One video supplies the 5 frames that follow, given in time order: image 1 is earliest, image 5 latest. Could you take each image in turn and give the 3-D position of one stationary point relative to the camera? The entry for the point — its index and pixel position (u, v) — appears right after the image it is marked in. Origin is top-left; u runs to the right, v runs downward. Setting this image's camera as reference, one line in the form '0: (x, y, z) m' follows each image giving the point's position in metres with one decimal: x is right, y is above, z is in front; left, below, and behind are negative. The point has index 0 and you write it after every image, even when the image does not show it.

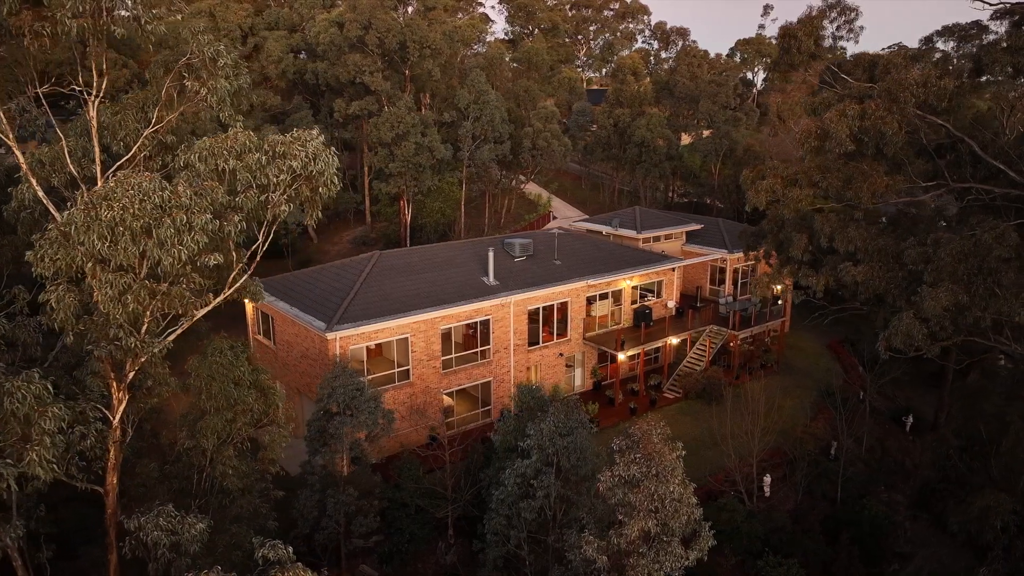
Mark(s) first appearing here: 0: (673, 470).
0: (+2.2, -2.6, +9.3) m
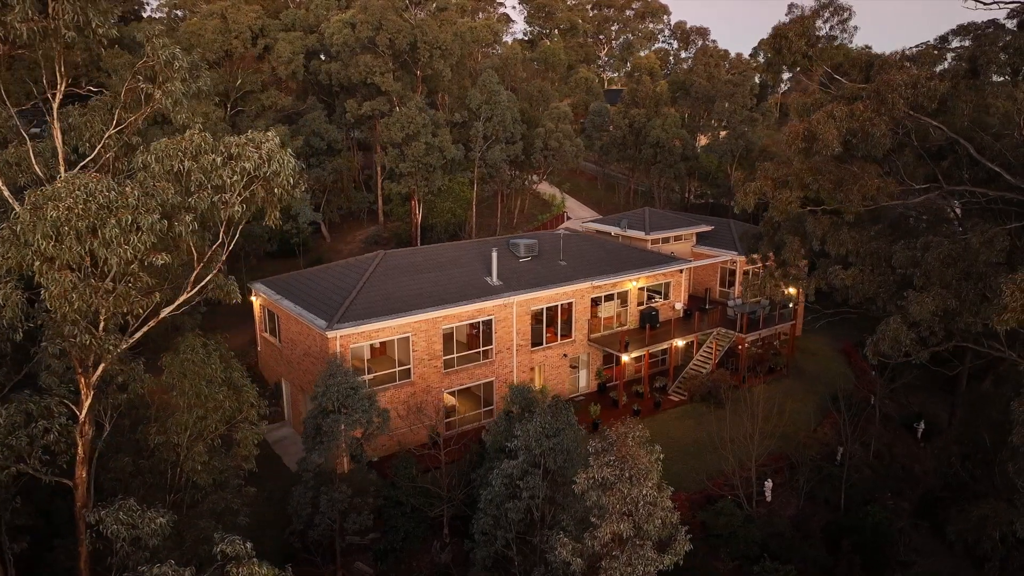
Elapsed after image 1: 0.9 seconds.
0: (+1.9, -2.6, +9.2) m
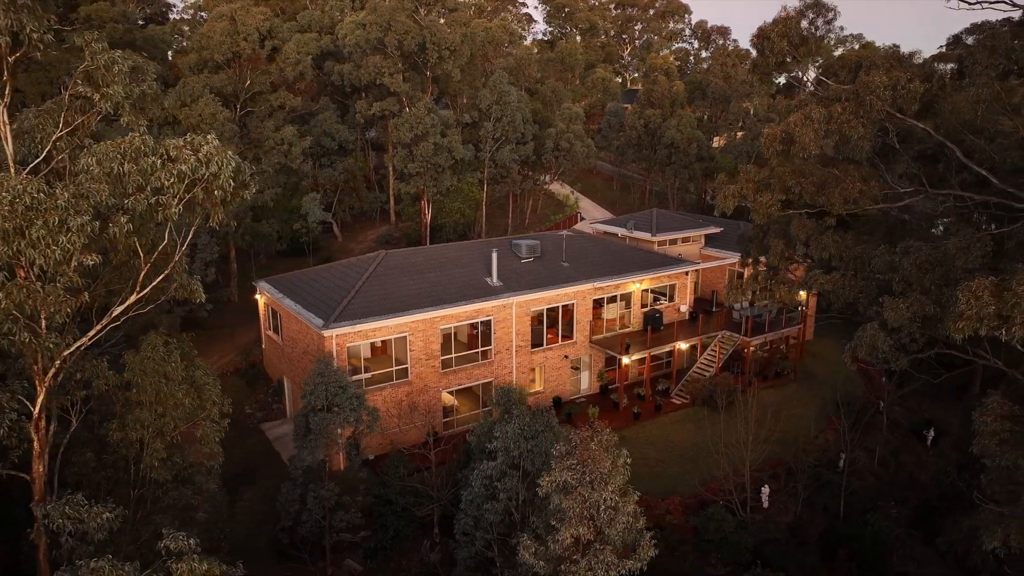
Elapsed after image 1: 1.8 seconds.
0: (+1.3, -2.6, +9.2) m
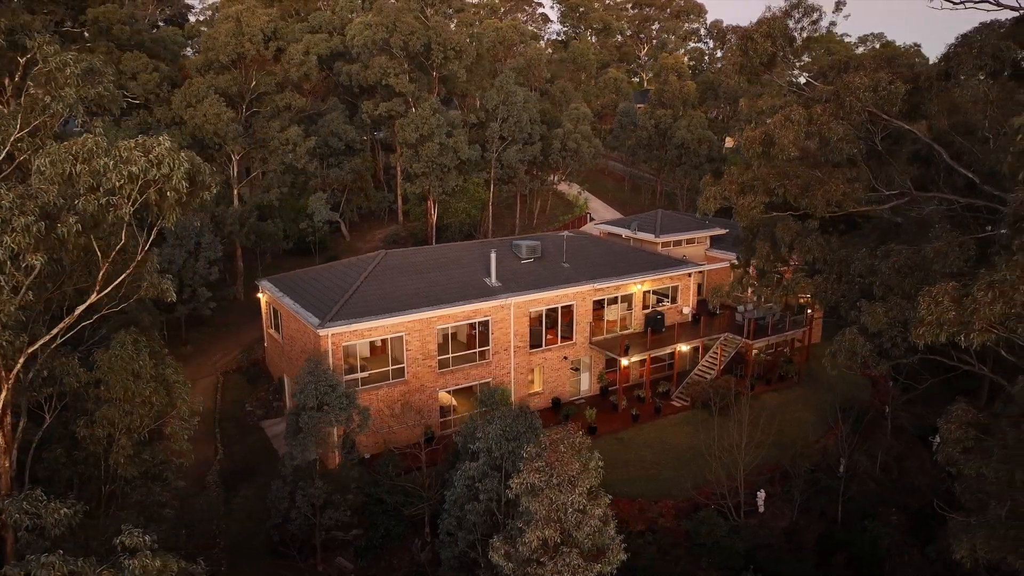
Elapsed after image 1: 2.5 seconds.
0: (+0.9, -2.7, +9.2) m
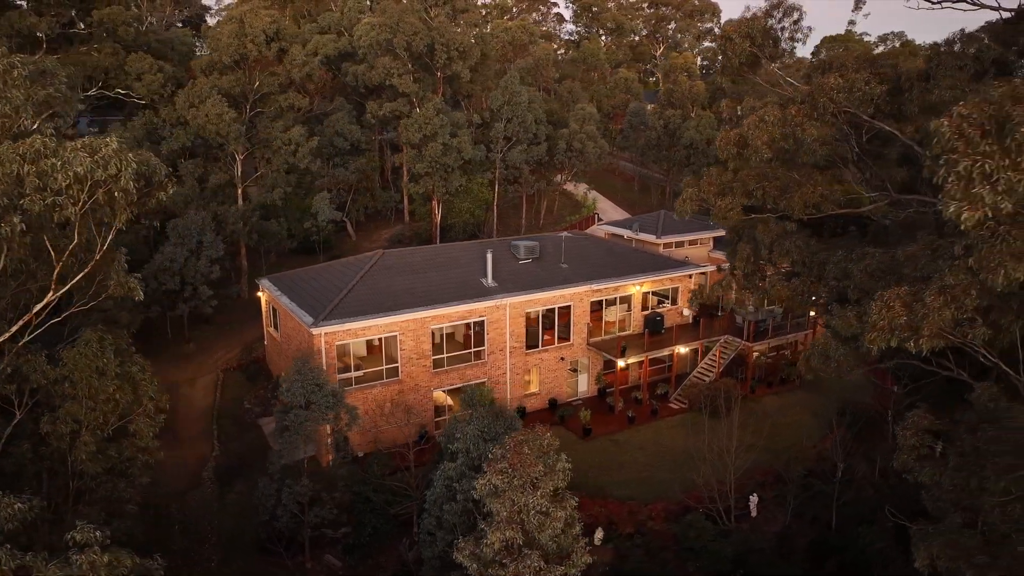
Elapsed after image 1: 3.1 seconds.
0: (+0.4, -2.7, +9.1) m
